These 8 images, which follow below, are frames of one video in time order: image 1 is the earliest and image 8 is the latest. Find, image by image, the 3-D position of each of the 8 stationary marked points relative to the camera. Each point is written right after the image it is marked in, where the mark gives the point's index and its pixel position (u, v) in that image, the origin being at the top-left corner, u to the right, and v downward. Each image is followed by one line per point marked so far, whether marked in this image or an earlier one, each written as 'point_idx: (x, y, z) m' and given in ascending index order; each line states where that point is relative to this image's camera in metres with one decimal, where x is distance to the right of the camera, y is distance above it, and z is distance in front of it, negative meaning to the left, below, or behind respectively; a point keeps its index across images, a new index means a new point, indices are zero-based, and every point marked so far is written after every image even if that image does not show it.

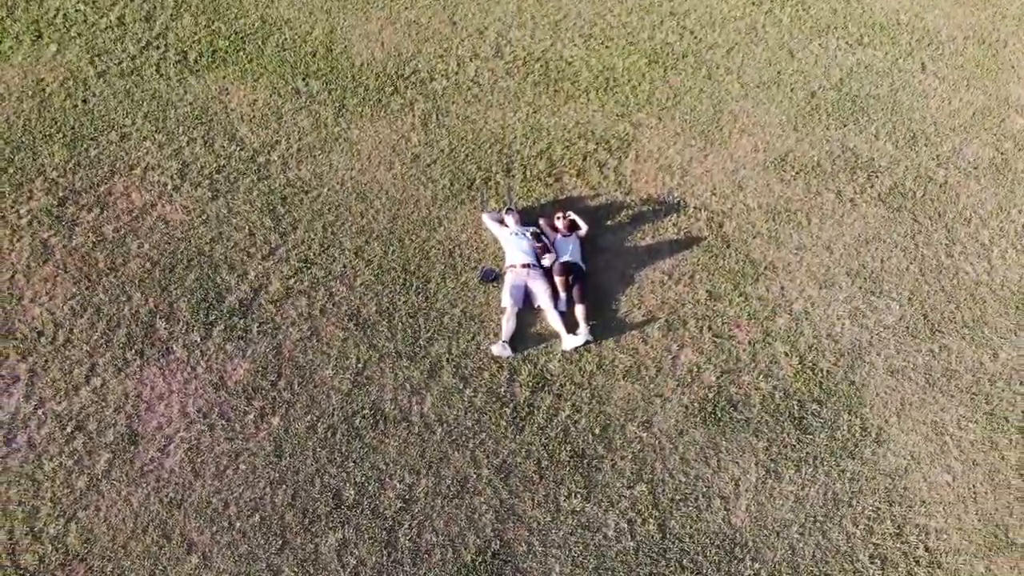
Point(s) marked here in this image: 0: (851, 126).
0: (+2.0, +0.9, +4.7) m
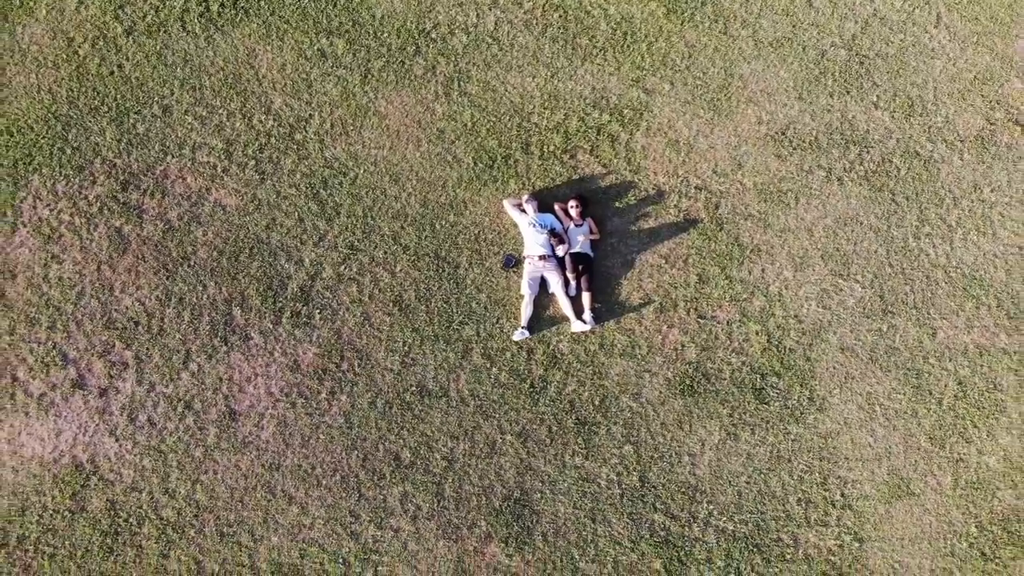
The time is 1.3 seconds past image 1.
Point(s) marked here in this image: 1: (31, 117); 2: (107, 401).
0: (+2.1, +1.2, +4.9) m
1: (-3.0, +1.0, +5.0) m
2: (-2.3, -0.7, +4.7) m
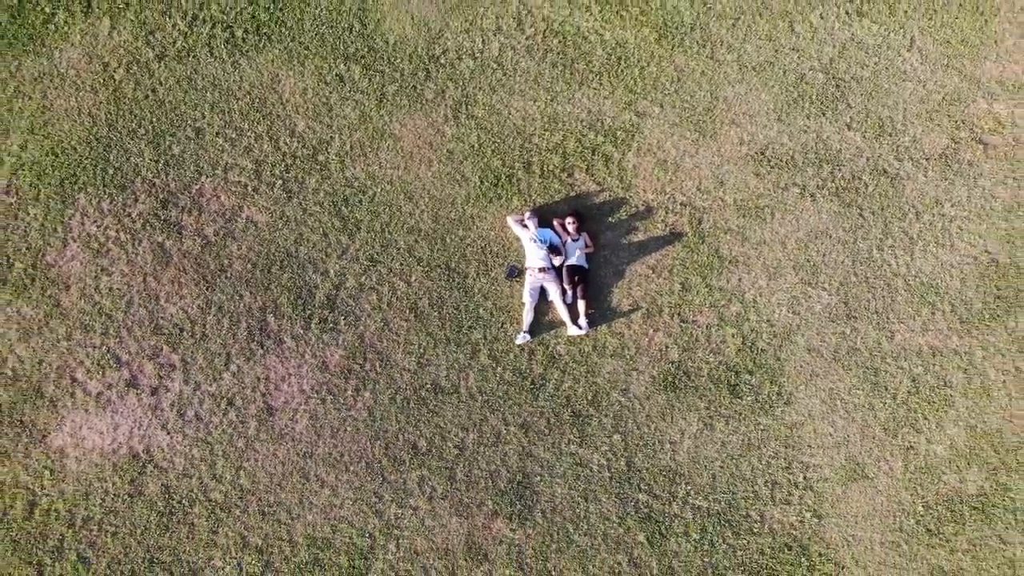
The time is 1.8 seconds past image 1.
0: (+2.1, +1.2, +5.4) m
1: (-3.0, +1.0, +5.5) m
2: (-2.3, -0.7, +5.3) m
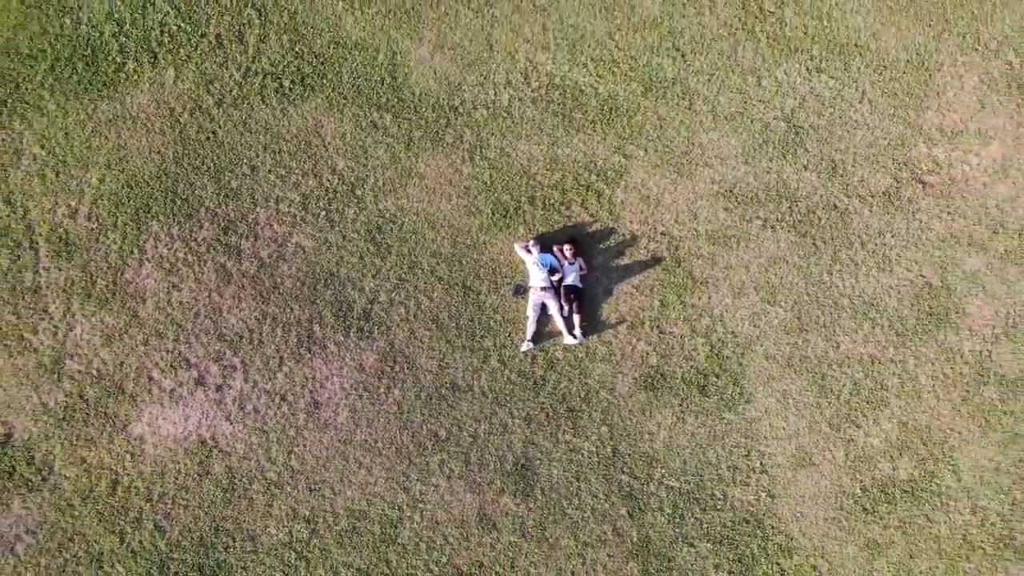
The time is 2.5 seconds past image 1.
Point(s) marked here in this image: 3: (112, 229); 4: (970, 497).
0: (+2.2, +1.0, +6.3) m
1: (-2.9, +0.9, +6.4) m
2: (-2.3, -0.8, +6.3) m
3: (-3.2, +0.5, +6.5) m
4: (+3.7, -1.7, +6.5) m
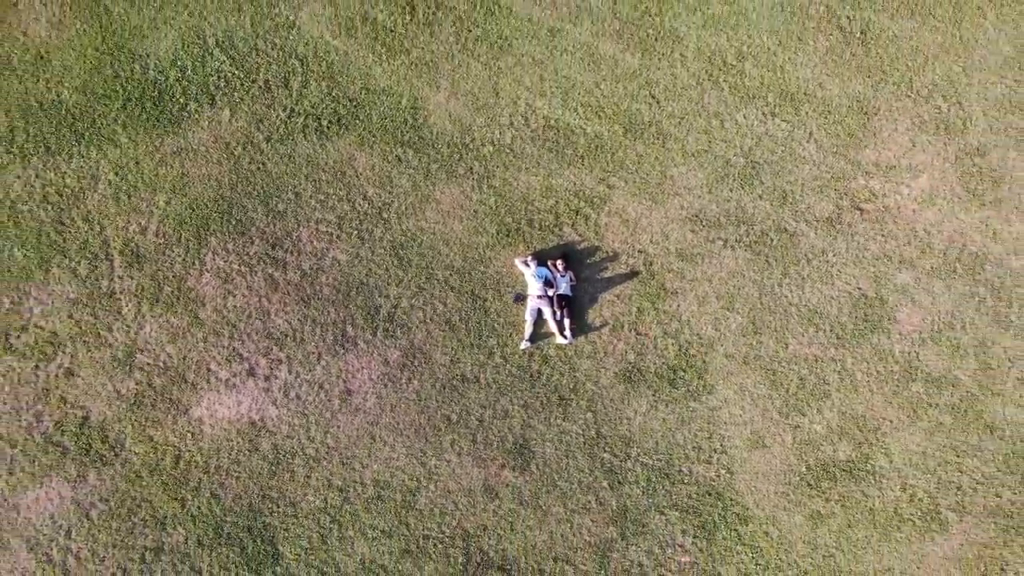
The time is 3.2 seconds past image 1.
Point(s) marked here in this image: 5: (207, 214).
0: (+2.2, +0.9, +7.5) m
1: (-2.9, +0.9, +7.6) m
2: (-2.3, -0.9, +7.5) m
3: (-3.2, +0.4, +7.7) m
4: (+3.7, -1.8, +7.7) m
5: (-2.9, +0.7, +7.6) m
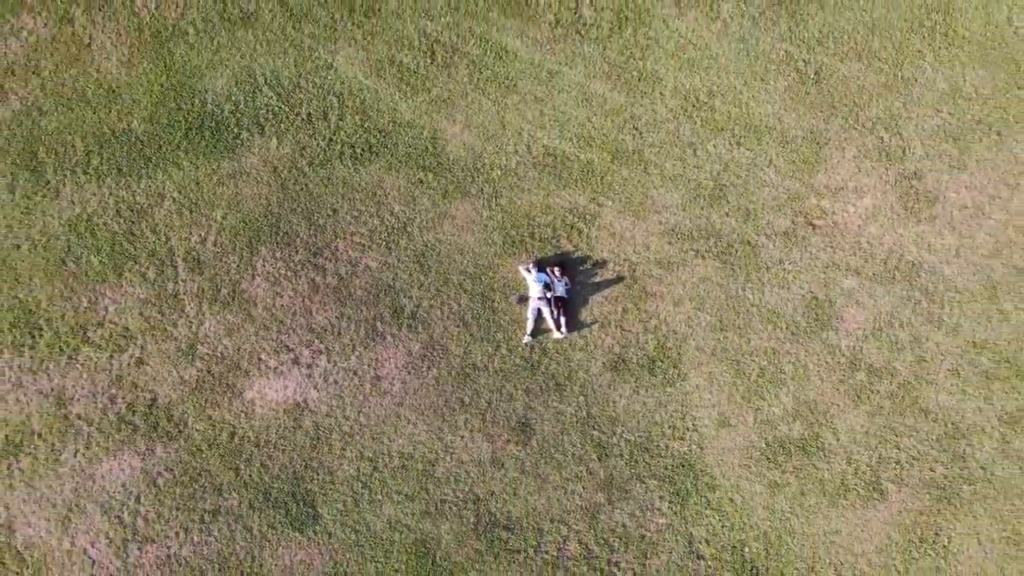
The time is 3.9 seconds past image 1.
0: (+2.2, +0.9, +8.9) m
1: (-2.9, +0.8, +9.0) m
2: (-2.2, -0.9, +8.9) m
3: (-3.1, +0.4, +9.0) m
4: (+3.7, -1.8, +9.0) m
5: (-2.8, +0.7, +9.0) m
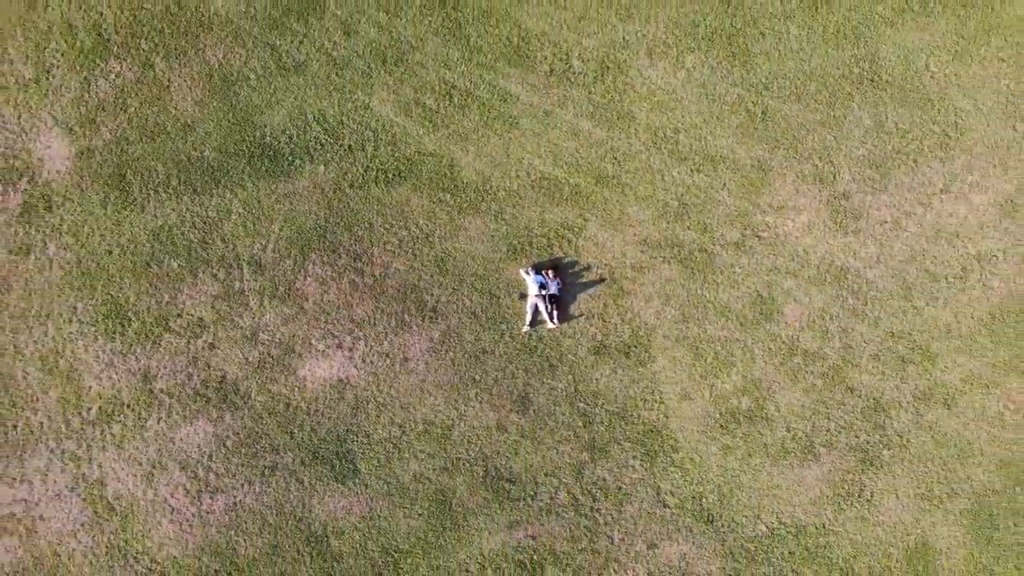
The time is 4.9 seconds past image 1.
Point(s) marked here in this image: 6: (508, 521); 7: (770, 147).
0: (+2.3, +0.9, +10.9) m
1: (-2.8, +0.9, +11.1) m
2: (-2.2, -0.9, +11.0) m
3: (-3.1, +0.4, +11.1) m
4: (+3.7, -1.8, +11.1) m
5: (-2.8, +0.7, +11.1) m
6: (0.0, -3.2, +10.9) m
7: (+3.6, +2.0, +11.2) m
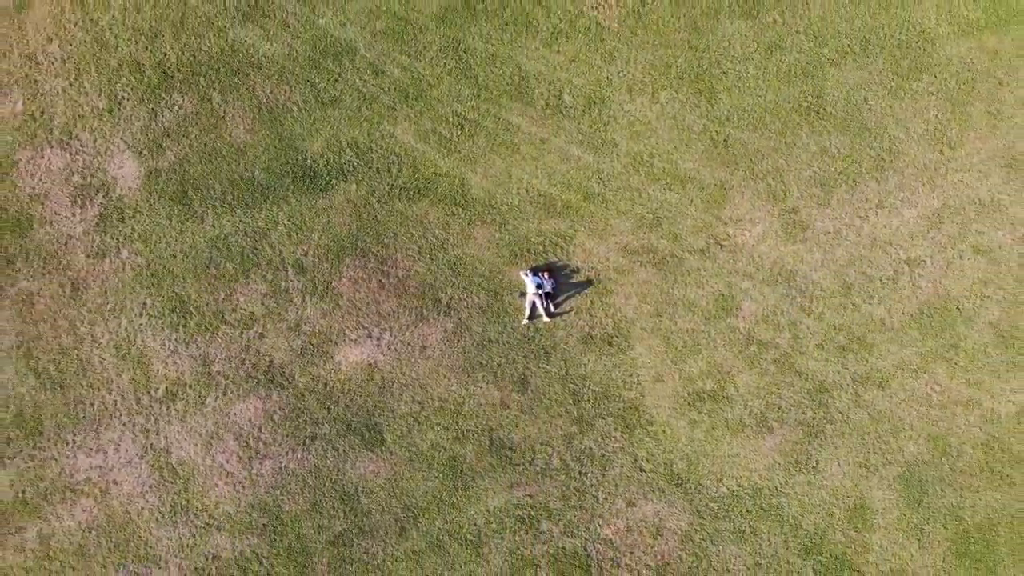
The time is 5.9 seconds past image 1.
0: (+2.3, +0.9, +13.0) m
1: (-2.8, +0.9, +13.3) m
2: (-2.2, -0.9, +13.1) m
3: (-3.1, +0.4, +13.3) m
4: (+3.8, -1.8, +13.2) m
5: (-2.8, +0.7, +13.2) m
6: (0.0, -3.2, +13.1) m
7: (+3.6, +2.0, +13.3) m
